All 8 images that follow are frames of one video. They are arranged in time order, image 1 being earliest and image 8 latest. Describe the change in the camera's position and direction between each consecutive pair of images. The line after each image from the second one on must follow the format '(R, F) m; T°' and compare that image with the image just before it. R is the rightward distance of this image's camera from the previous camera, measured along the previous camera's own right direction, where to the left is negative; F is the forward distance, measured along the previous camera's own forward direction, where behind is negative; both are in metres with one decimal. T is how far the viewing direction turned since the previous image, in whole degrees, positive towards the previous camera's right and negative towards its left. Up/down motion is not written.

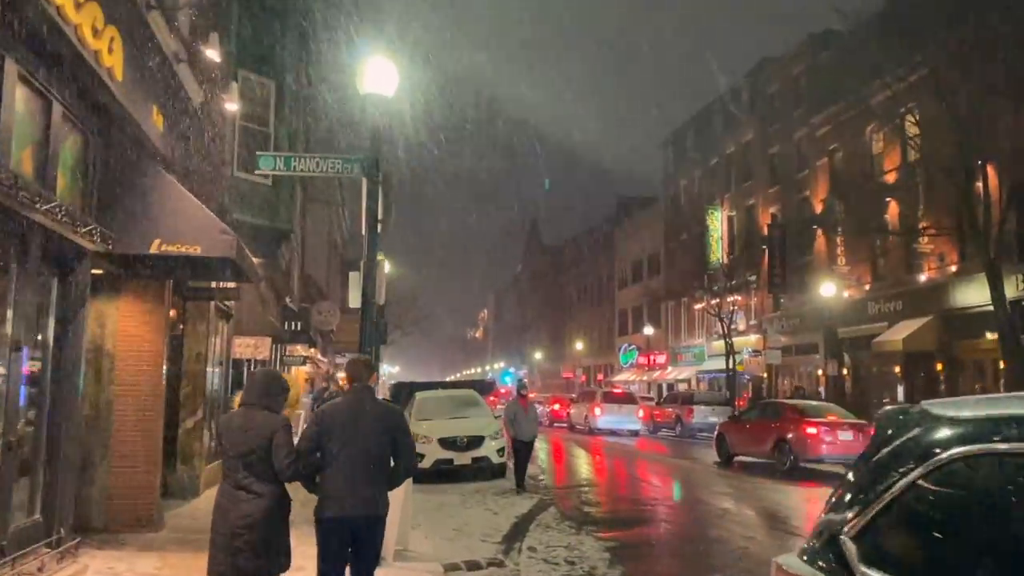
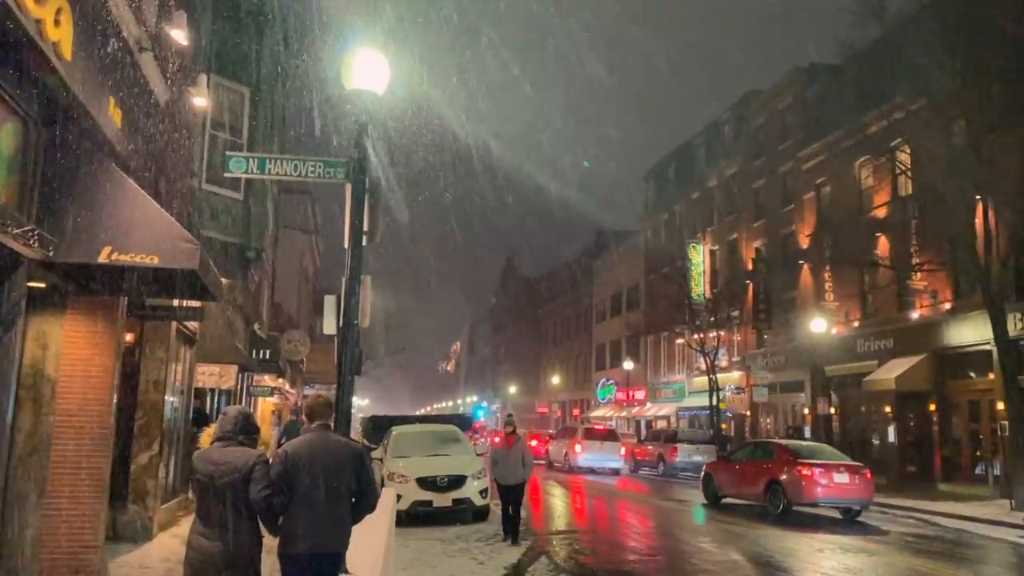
(-0.3, +1.0) m; +2°
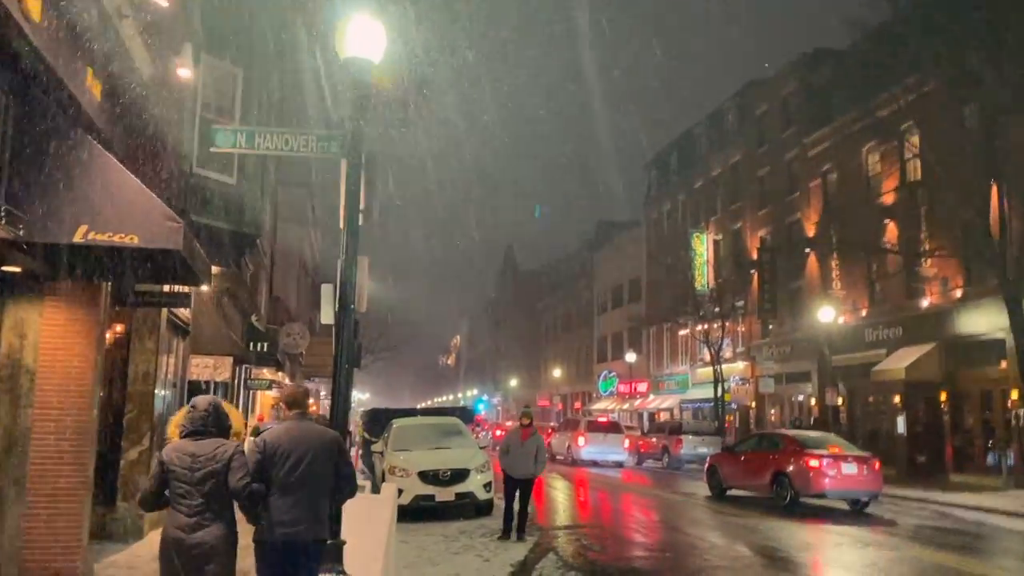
(-0.1, +0.5) m; 0°
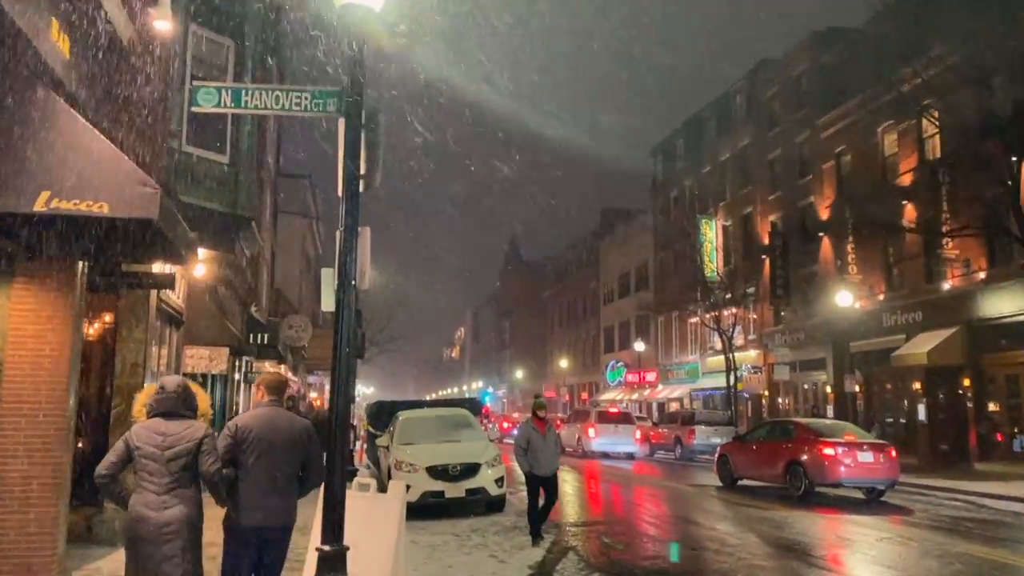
(-0.1, +0.7) m; 0°
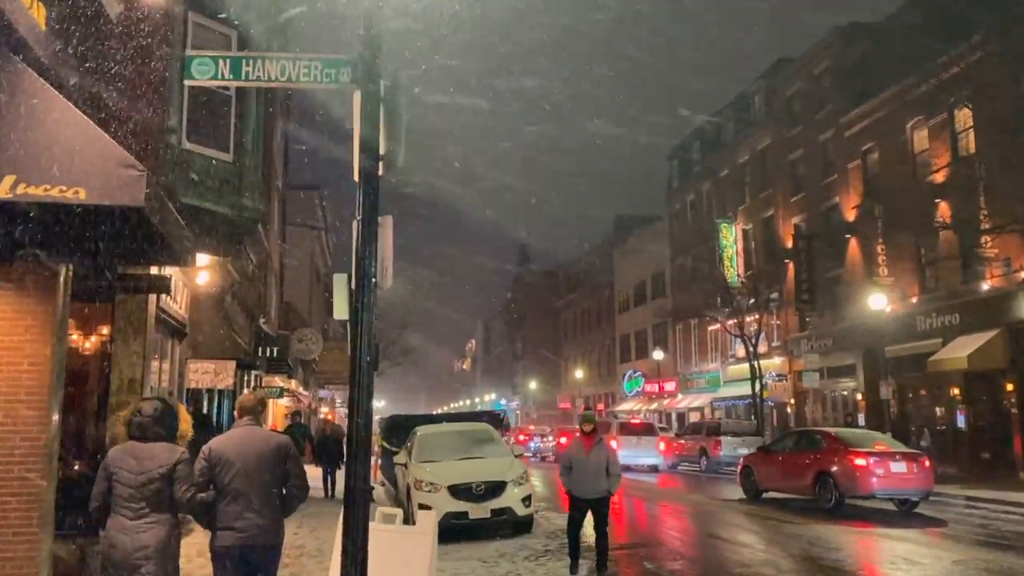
(-0.2, +0.9) m; -1°
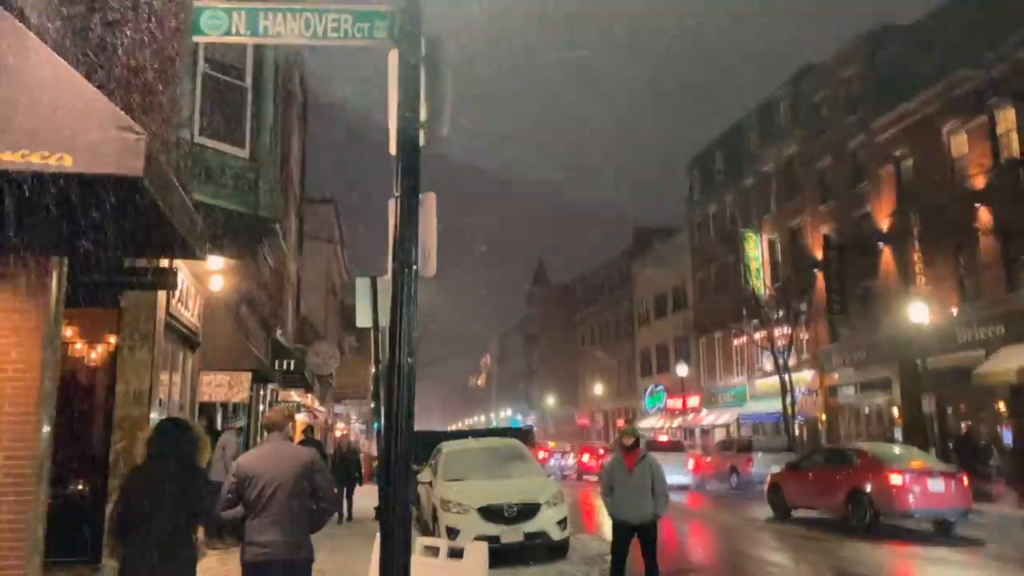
(-0.3, +0.8) m; -1°
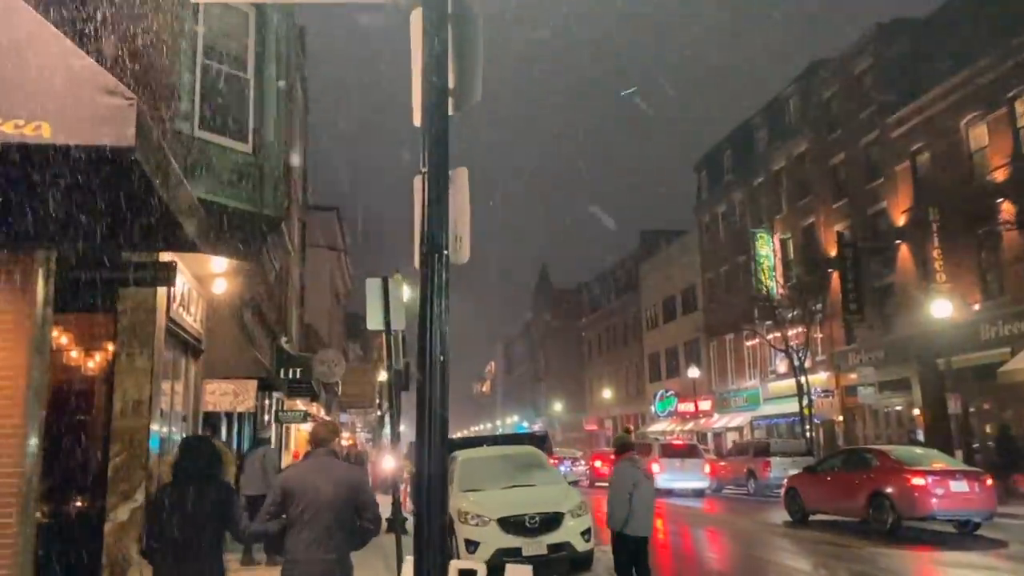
(-0.2, +0.6) m; 0°
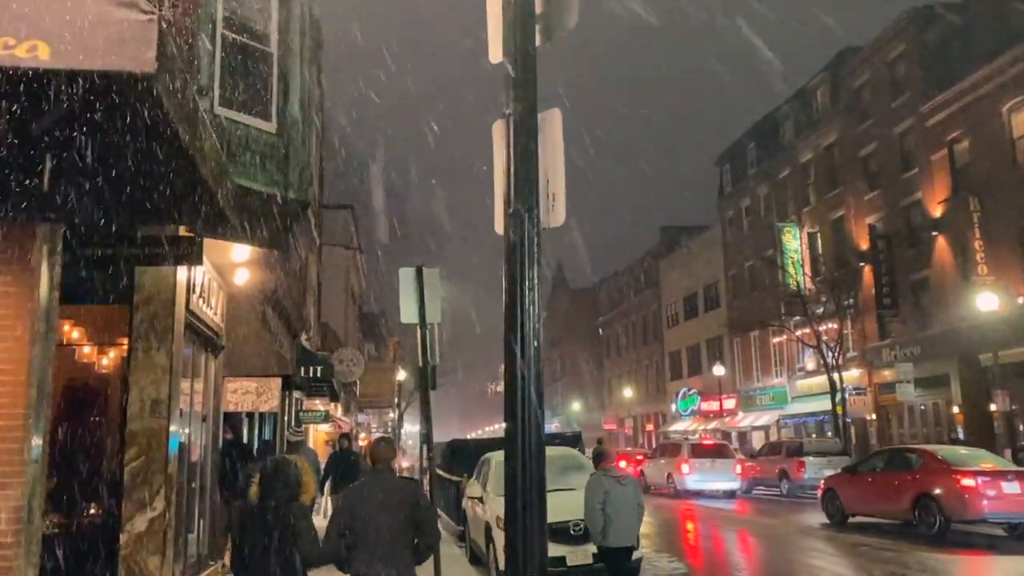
(-0.3, +0.7) m; -1°
